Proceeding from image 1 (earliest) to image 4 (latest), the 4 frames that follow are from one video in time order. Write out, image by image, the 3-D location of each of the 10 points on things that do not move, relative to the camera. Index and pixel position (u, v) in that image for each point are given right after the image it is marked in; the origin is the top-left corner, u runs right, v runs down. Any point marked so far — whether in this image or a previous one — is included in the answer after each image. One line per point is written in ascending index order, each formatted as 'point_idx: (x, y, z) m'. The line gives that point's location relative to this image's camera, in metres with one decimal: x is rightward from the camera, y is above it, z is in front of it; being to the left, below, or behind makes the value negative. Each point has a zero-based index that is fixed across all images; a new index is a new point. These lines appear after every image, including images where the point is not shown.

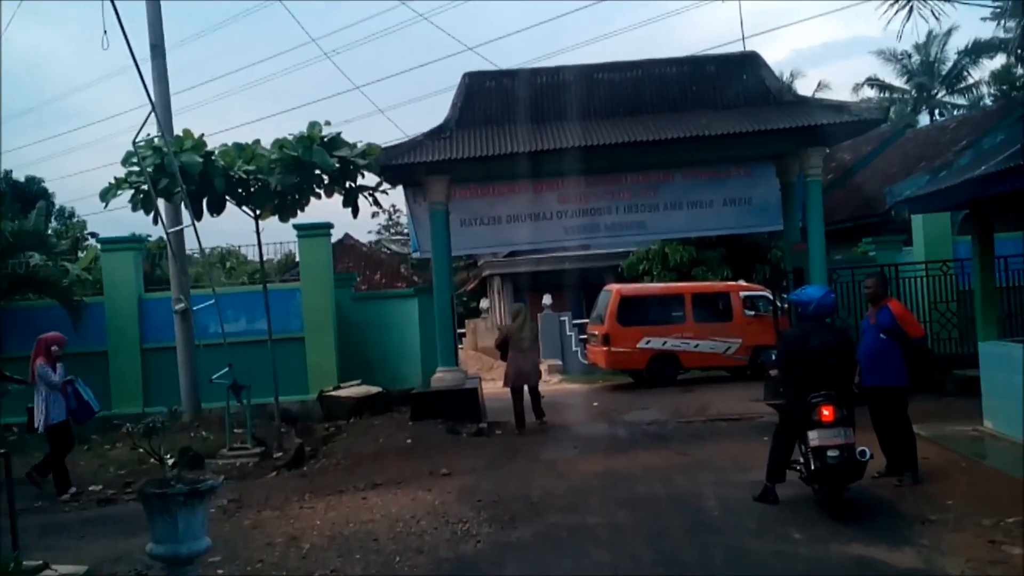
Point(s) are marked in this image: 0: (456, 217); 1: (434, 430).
0: (-0.8, +1.0, +12.9) m
1: (-0.9, -1.6, +10.2) m
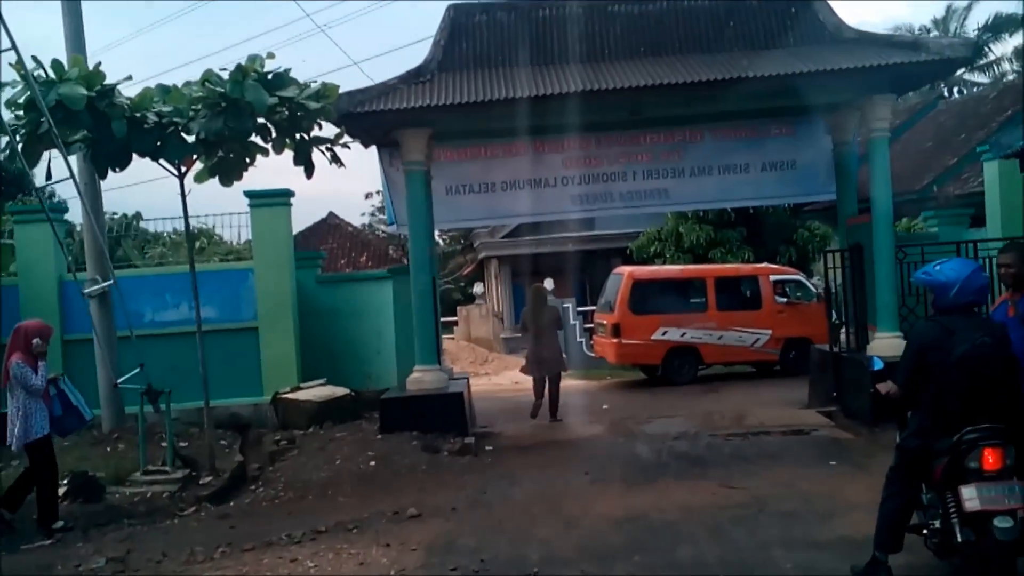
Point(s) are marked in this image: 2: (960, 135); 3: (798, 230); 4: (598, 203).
0: (-0.9, +1.2, +10.7) m
1: (-0.9, -1.4, +8.1) m
2: (+8.0, +2.7, +16.6) m
3: (+5.9, +1.2, +19.3) m
4: (+1.0, +1.0, +10.6) m
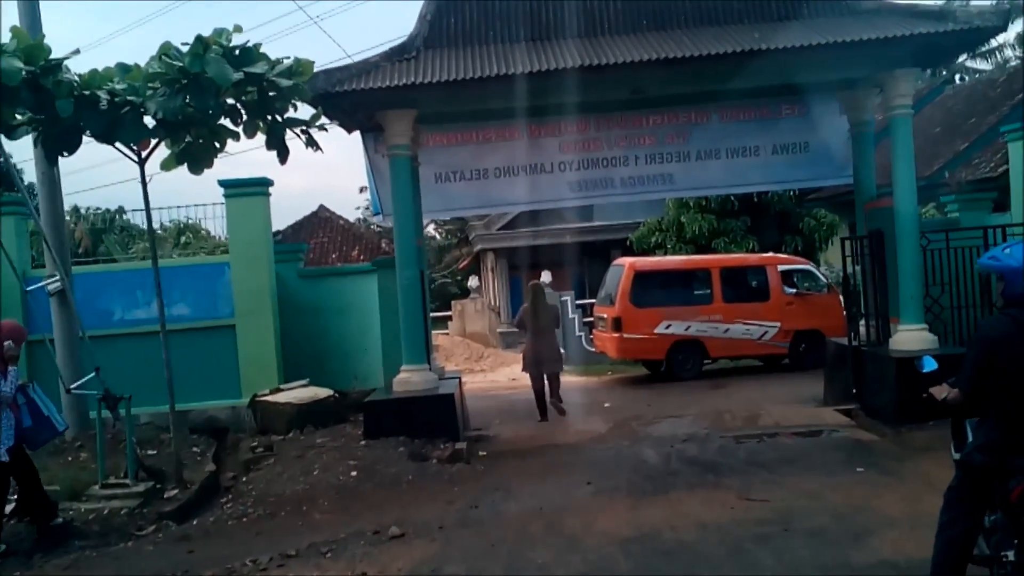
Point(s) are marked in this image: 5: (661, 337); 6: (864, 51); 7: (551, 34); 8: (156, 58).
0: (-0.9, +1.3, +10.0) m
1: (-1.0, -1.3, +7.4) m
2: (+7.9, +2.9, +15.9) m
3: (+5.9, +1.4, +18.6) m
4: (+0.9, +1.1, +9.9) m
5: (+2.2, -0.7, +13.6) m
6: (+3.2, +2.2, +8.5) m
7: (+0.4, +2.5, +9.0) m
8: (-2.5, +1.7, +6.6) m
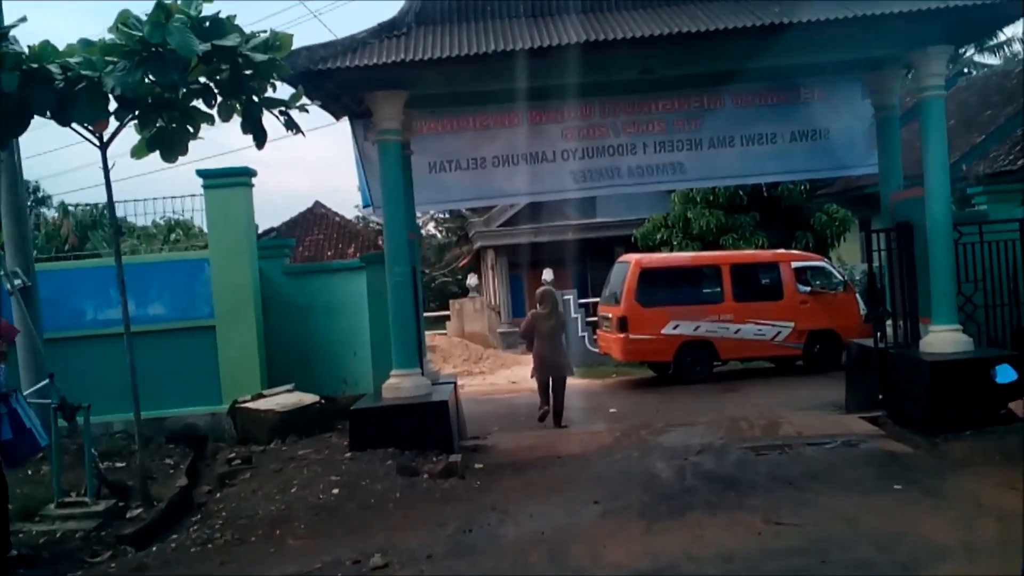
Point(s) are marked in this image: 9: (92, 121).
0: (-0.9, +1.3, +9.4) m
1: (-1.0, -1.3, +6.7) m
2: (+7.9, +3.0, +15.2) m
3: (+5.9, +1.4, +17.9) m
4: (+0.9, +1.1, +9.2) m
5: (+2.2, -0.7, +13.0) m
6: (+3.2, +2.2, +7.8) m
7: (+0.4, +2.5, +8.3) m
8: (-2.6, +1.7, +6.0) m
9: (-2.7, +1.1, +6.1) m
